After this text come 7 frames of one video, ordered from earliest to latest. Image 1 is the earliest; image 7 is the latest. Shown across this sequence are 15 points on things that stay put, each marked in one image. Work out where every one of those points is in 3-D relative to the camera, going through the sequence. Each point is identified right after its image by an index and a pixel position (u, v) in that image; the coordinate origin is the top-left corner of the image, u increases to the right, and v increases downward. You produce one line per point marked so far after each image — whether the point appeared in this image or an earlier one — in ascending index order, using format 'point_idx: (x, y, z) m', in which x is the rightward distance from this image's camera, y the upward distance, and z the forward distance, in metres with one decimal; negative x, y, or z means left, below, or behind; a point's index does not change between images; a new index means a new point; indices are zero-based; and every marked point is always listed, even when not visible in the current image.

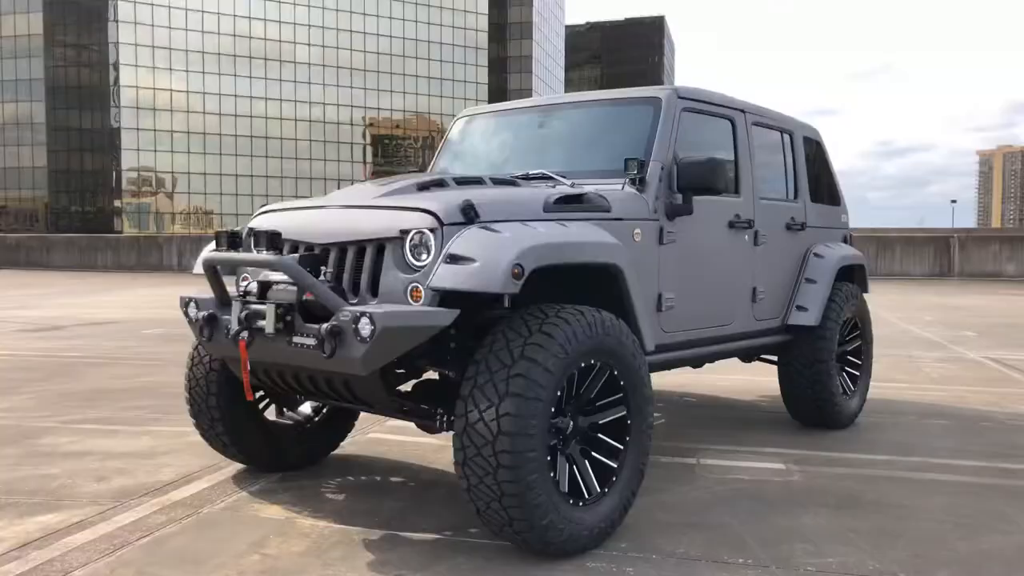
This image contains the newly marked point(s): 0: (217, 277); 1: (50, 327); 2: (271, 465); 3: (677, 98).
0: (-1.2, 0.0, +3.7) m
1: (-6.9, -0.6, +13.0) m
2: (-1.2, -0.9, +4.3) m
3: (+0.8, +1.0, +4.4) m
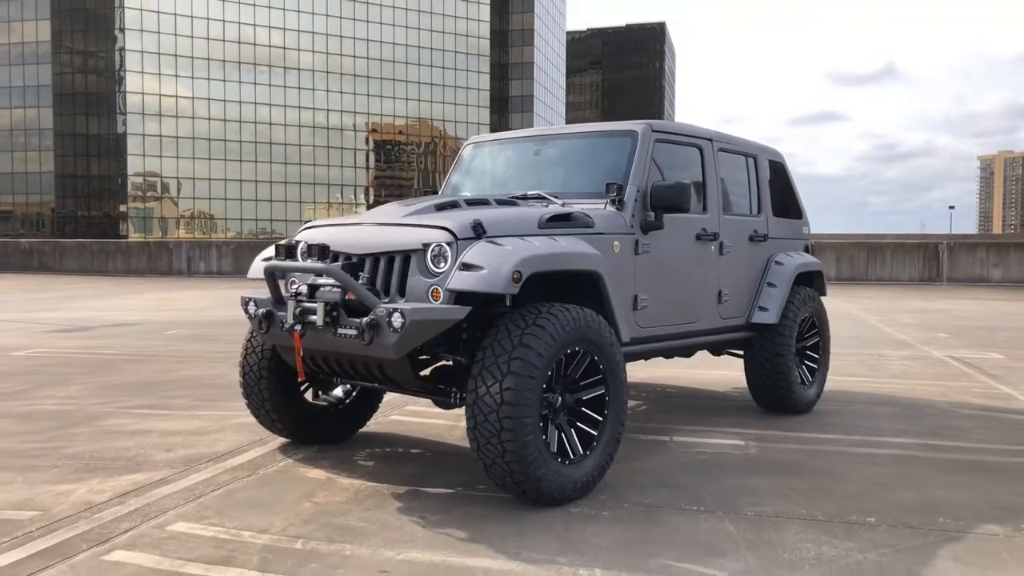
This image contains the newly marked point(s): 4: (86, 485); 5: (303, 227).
0: (-1.2, 0.0, +4.5) m
1: (-6.9, -0.6, +13.8) m
2: (-1.2, -0.9, +5.1) m
3: (+0.8, +0.9, +5.3) m
4: (-2.1, -1.0, +4.4) m
5: (-1.1, +0.3, +4.7) m
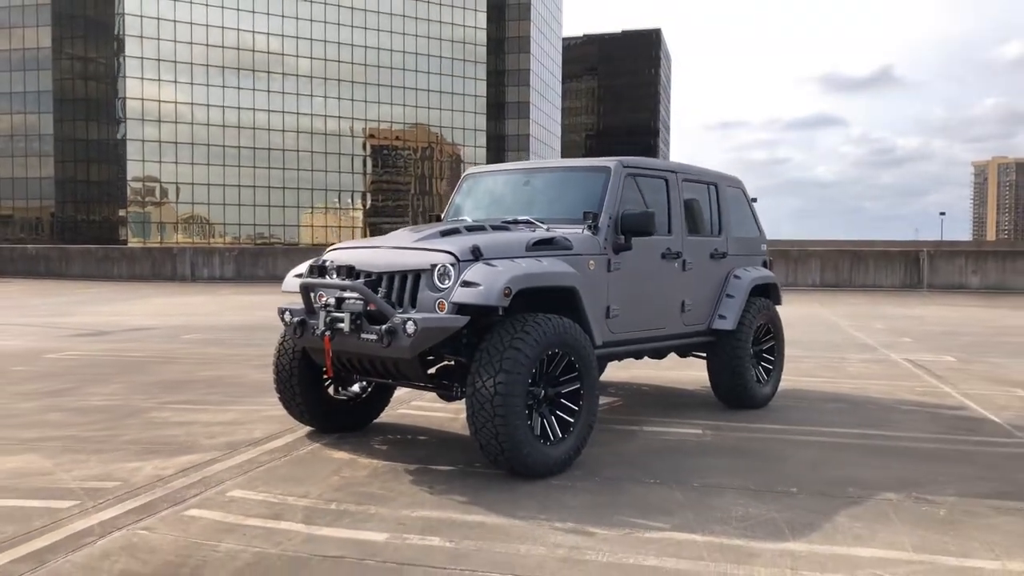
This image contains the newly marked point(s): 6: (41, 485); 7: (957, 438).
0: (-1.3, 0.0, +5.4) m
1: (-7.0, -0.8, +14.7) m
2: (-1.2, -1.0, +6.0) m
3: (+0.8, +0.9, +6.2) m
4: (-2.2, -1.1, +5.3) m
5: (-1.2, +0.3, +5.6) m
6: (-2.6, -1.1, +4.8) m
7: (+3.3, -1.1, +6.3) m
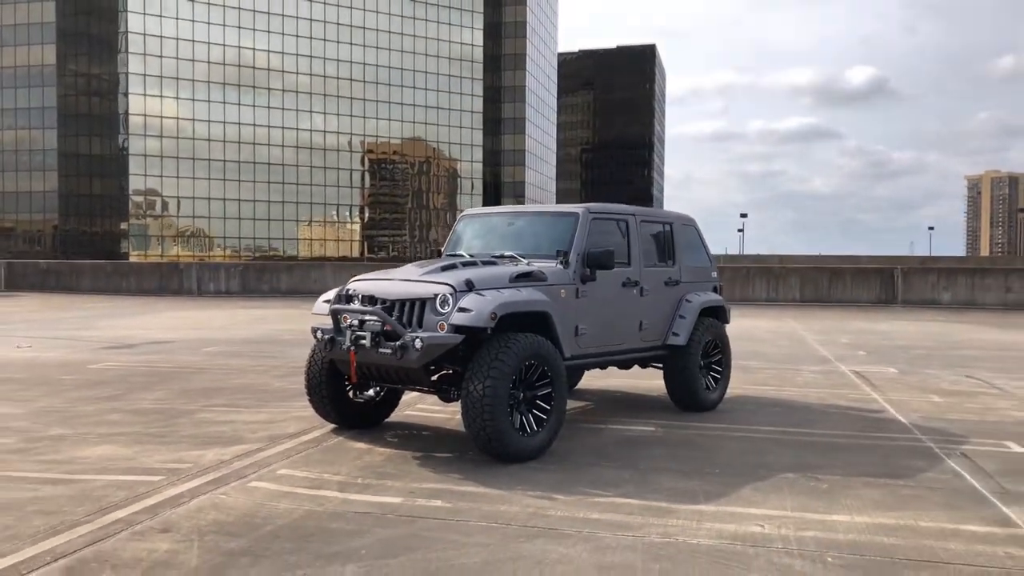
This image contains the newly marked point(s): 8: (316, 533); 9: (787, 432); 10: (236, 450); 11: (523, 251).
0: (-1.4, -0.2, +6.8) m
1: (-7.1, -1.1, +16.0) m
2: (-1.4, -1.1, +7.4) m
3: (+0.7, +0.7, +7.6) m
4: (-2.3, -1.2, +6.7) m
5: (-1.3, +0.1, +7.0) m
6: (-2.7, -1.3, +6.2) m
7: (+3.1, -1.3, +7.7) m
8: (-1.1, -1.3, +4.7) m
9: (+2.5, -1.3, +7.8) m
10: (-2.1, -1.2, +6.7) m
11: (+0.1, +0.3, +7.6) m
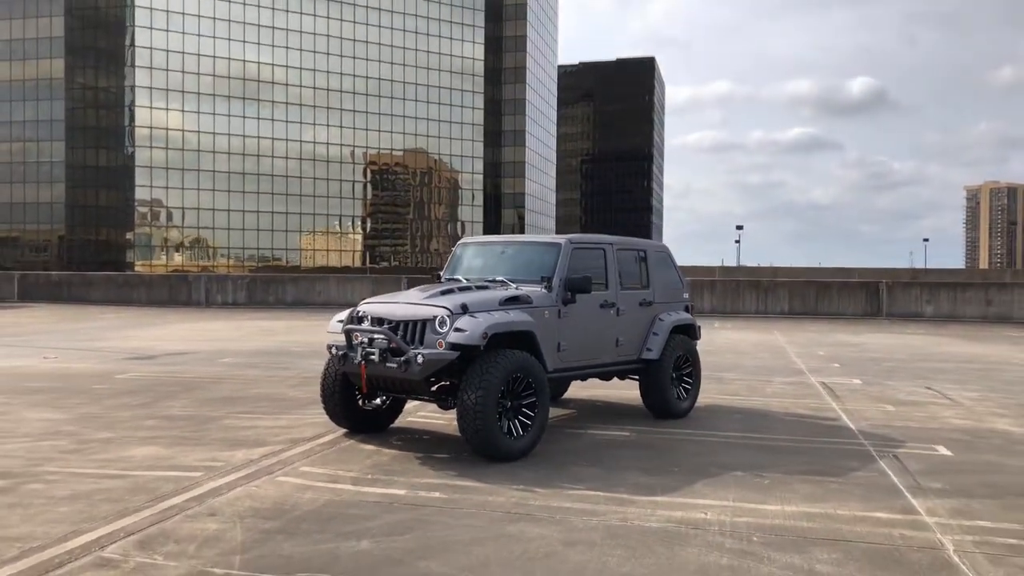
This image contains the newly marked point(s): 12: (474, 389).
0: (-1.5, -0.4, +7.8) m
1: (-7.2, -1.4, +17.1) m
2: (-1.5, -1.4, +8.4) m
3: (+0.6, +0.4, +8.6) m
4: (-2.4, -1.4, +7.7) m
5: (-1.4, -0.1, +8.0) m
6: (-2.8, -1.5, +7.2) m
7: (+3.0, -1.5, +8.7) m
8: (-1.2, -1.5, +5.7) m
9: (+2.4, -1.5, +8.8) m
10: (-2.2, -1.4, +7.7) m
11: (0.0, +0.1, +8.6) m
12: (-0.3, -0.8, +7.2) m
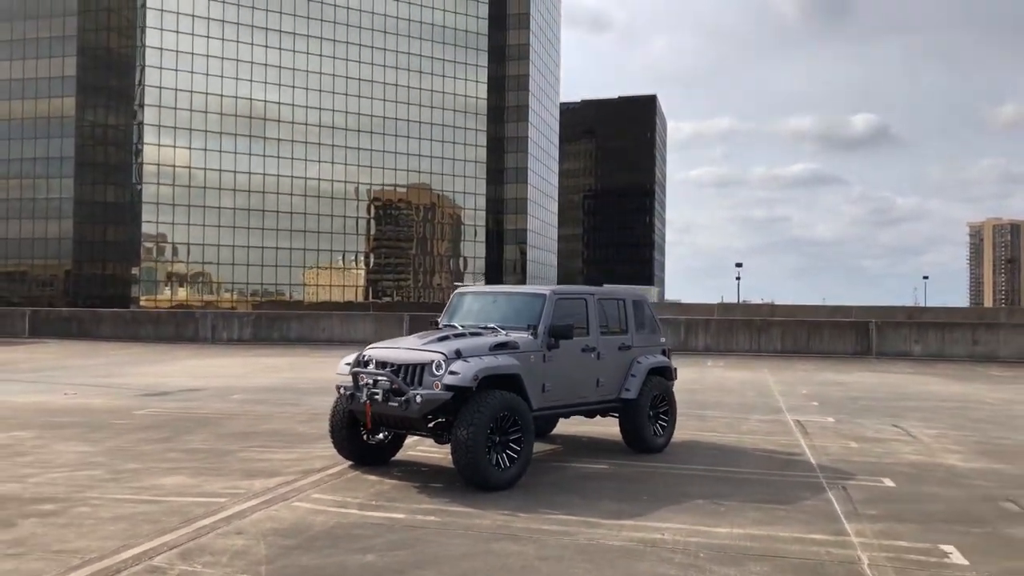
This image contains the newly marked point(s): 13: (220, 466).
0: (-1.6, -0.9, +8.8) m
1: (-7.3, -2.2, +18.0) m
2: (-1.6, -1.9, +9.3) m
3: (+0.5, -0.1, +9.6) m
4: (-2.5, -1.9, +8.6) m
5: (-1.5, -0.6, +9.0) m
6: (-2.9, -1.9, +8.1) m
7: (+2.9, -2.0, +9.6) m
8: (-1.3, -1.9, +6.6) m
9: (+2.3, -2.0, +9.7) m
10: (-2.3, -1.9, +8.6) m
11: (-0.1, -0.4, +9.6) m
12: (-0.4, -1.3, +8.2) m
13: (-3.2, -1.9, +9.4) m
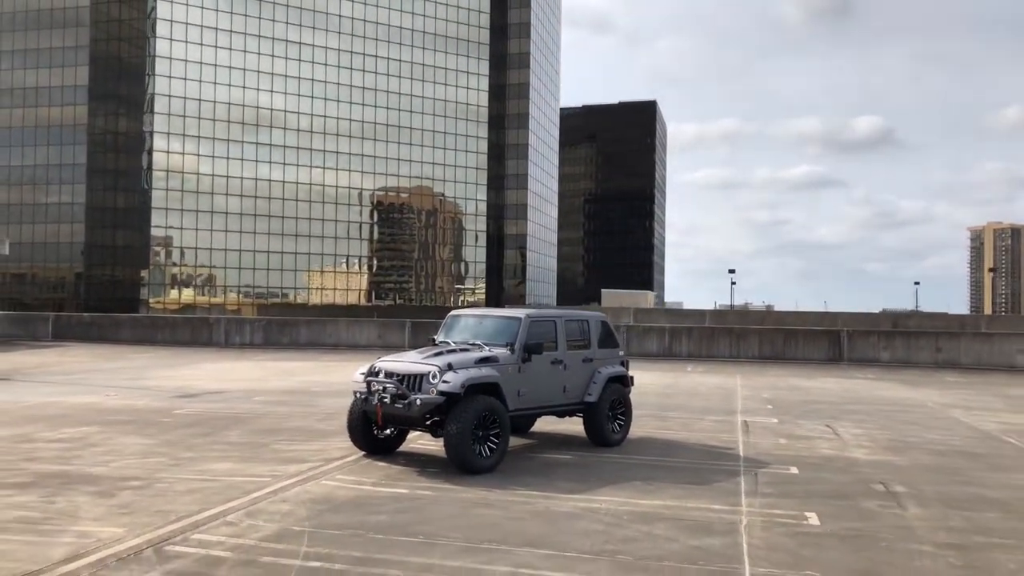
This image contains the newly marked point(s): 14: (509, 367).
0: (-1.8, -1.2, +11.0) m
1: (-7.5, -2.5, +20.3) m
2: (-1.8, -2.2, +11.6) m
3: (+0.2, -0.4, +11.9) m
4: (-2.8, -2.2, +10.9) m
5: (-1.8, -0.9, +11.3) m
6: (-3.2, -2.2, +10.4) m
7: (+2.7, -2.4, +11.9) m
8: (-1.5, -2.2, +8.9) m
9: (+2.0, -2.4, +12.0) m
10: (-2.6, -2.2, +10.9) m
11: (-0.4, -0.7, +11.8) m
12: (-0.7, -1.6, +10.4) m
13: (-3.4, -2.3, +11.7) m
14: (0.0, -1.1, +11.3) m
